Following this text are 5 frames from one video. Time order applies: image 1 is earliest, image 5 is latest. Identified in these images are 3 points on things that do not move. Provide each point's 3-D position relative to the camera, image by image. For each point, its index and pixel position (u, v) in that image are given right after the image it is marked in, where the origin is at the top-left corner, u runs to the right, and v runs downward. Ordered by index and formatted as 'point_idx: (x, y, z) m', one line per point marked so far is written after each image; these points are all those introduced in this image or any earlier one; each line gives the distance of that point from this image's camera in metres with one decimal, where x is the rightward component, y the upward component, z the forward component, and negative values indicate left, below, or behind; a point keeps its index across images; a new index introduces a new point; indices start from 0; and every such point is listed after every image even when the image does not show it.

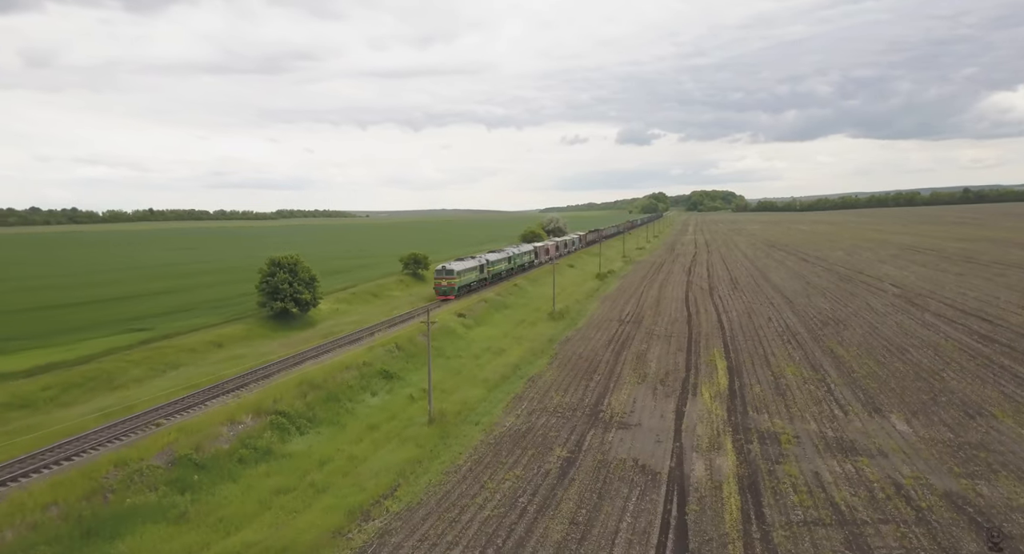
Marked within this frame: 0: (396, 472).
0: (-3.8, -6.4, +17.5) m
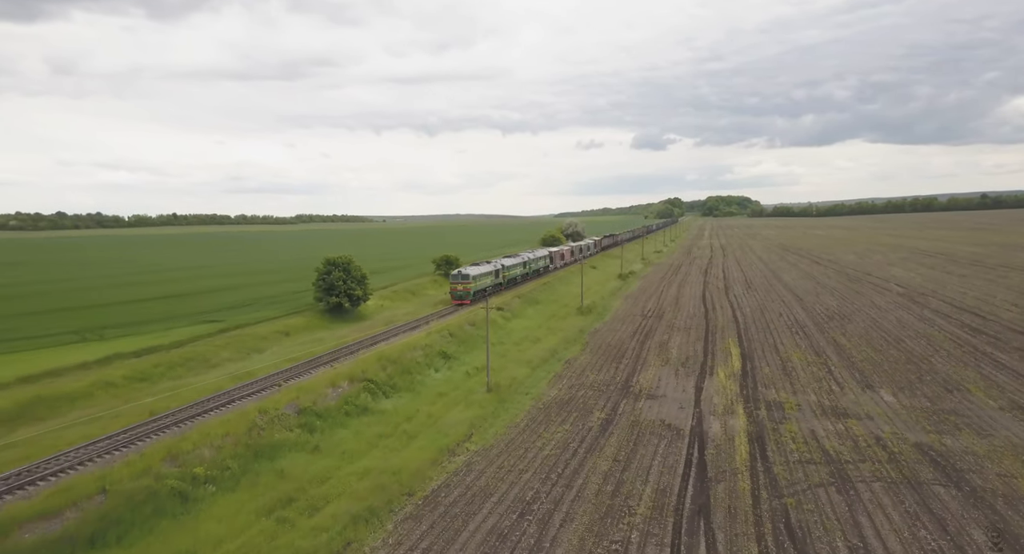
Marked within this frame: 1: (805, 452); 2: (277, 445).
0: (-1.7, -6.0, +21.7) m
1: (+10.7, -6.3, +19.2) m
2: (-8.1, -5.8, +18.2) m
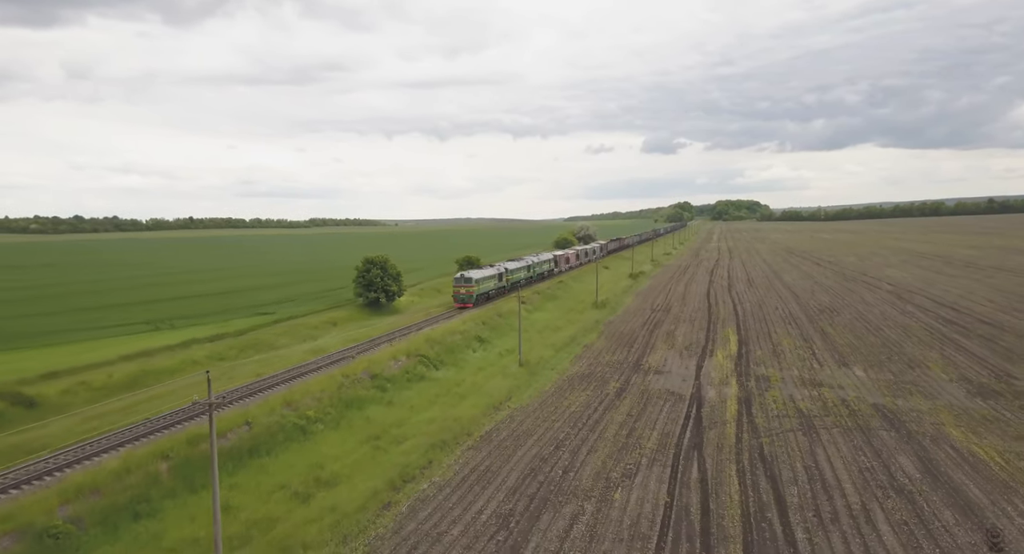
0: (-0.2, -5.6, +26.5) m
1: (+12.2, -5.9, +23.7) m
2: (-6.6, -5.3, +23.1) m
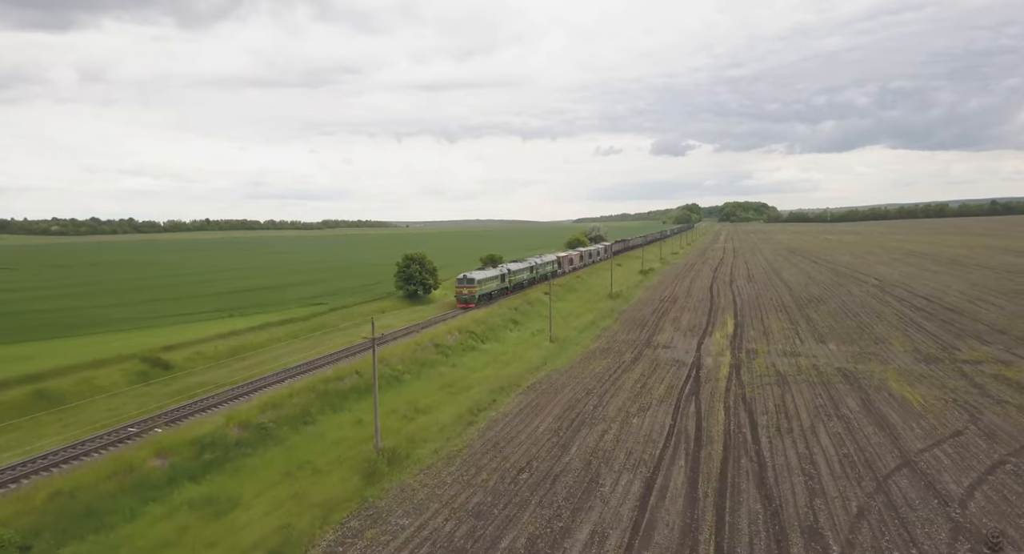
0: (+1.9, -5.0, +32.7) m
1: (+14.3, -5.3, +29.8) m
2: (-4.5, -4.7, +29.4) m
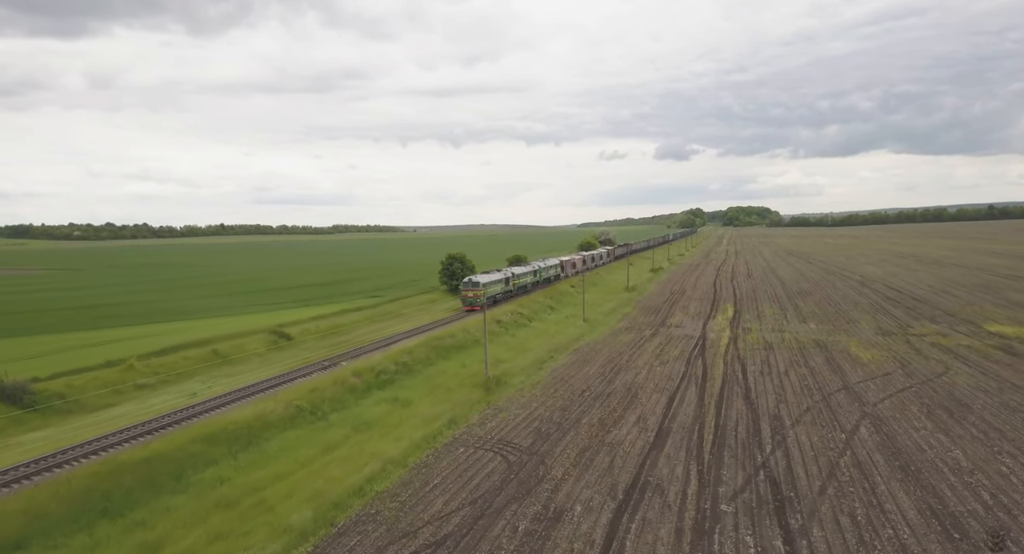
0: (+5.3, -4.4, +41.2) m
1: (+17.6, -4.7, +38.2) m
2: (-1.1, -4.0, +38.0) m
